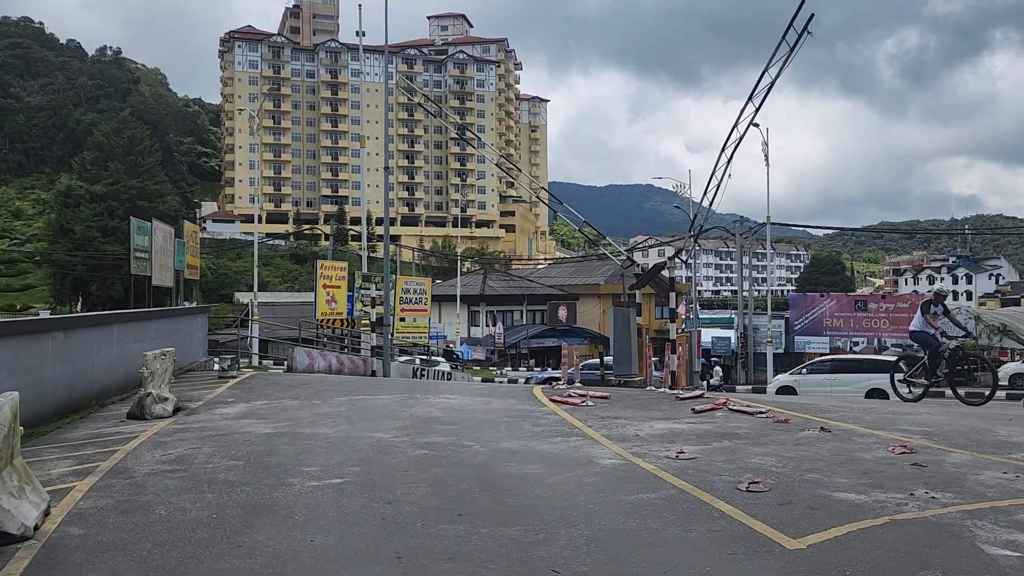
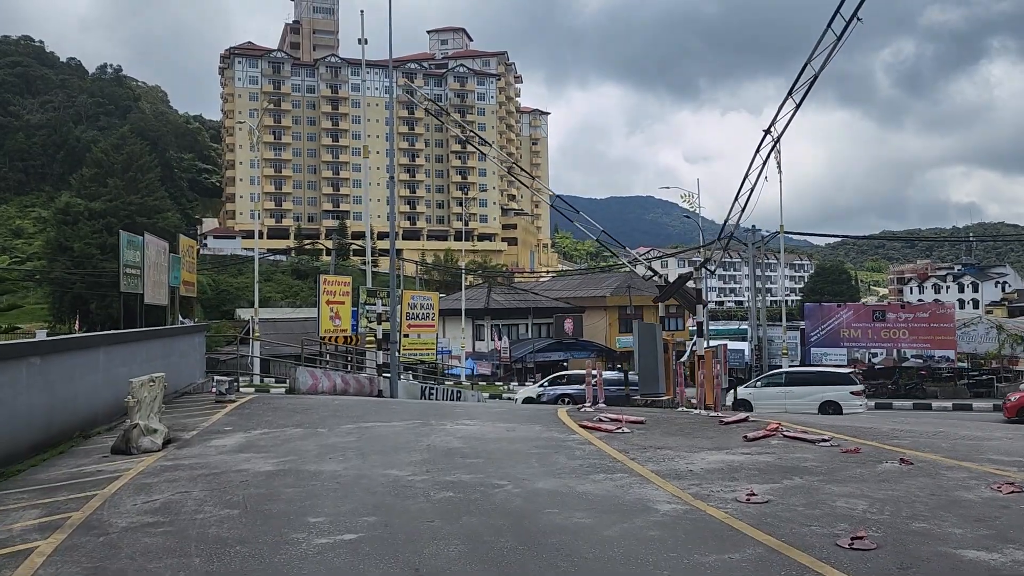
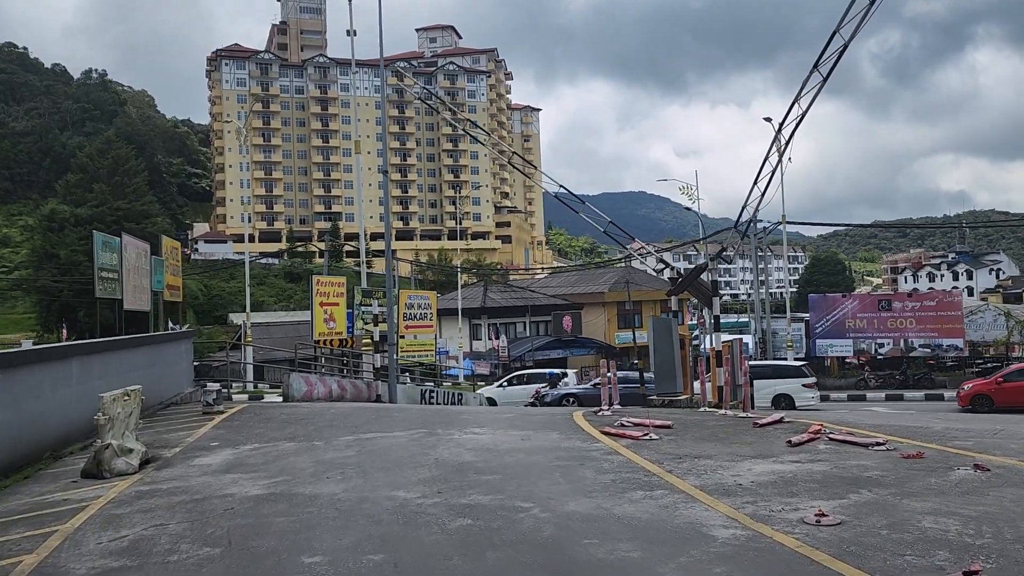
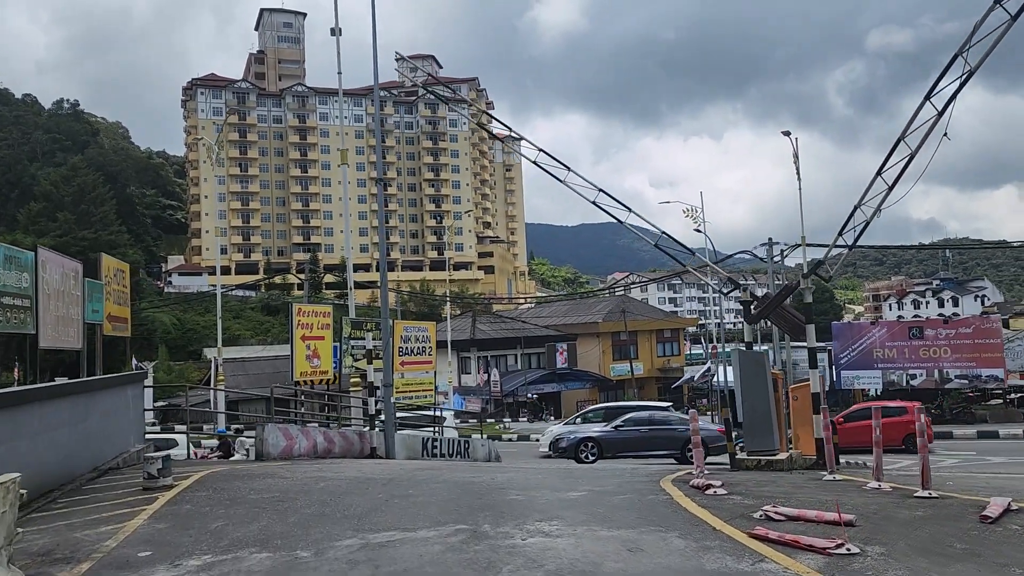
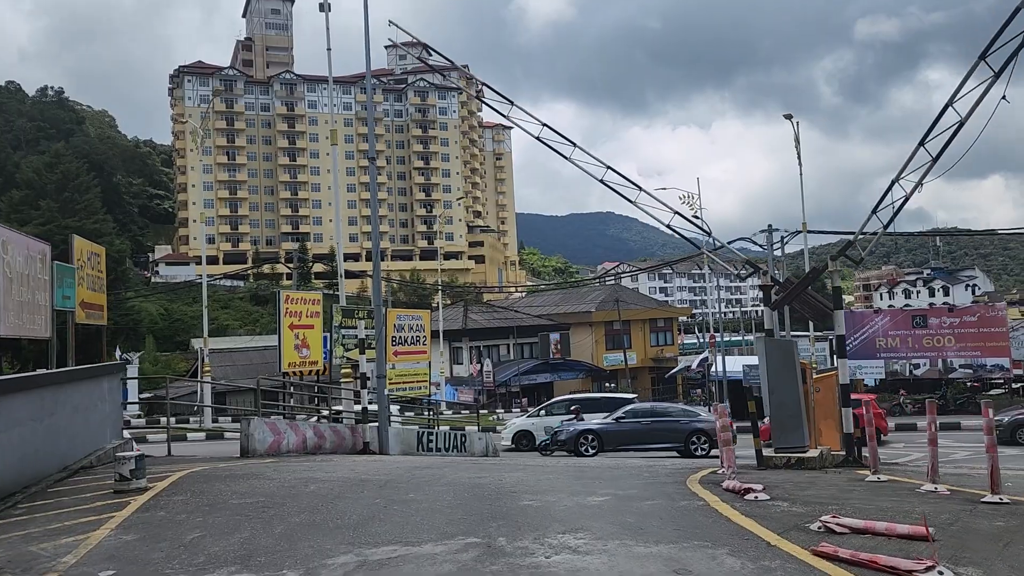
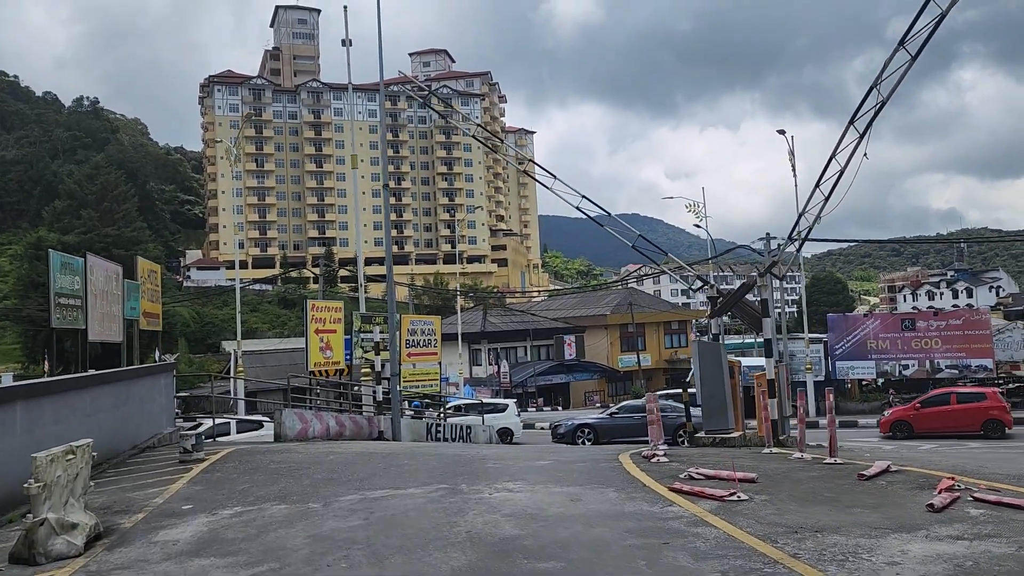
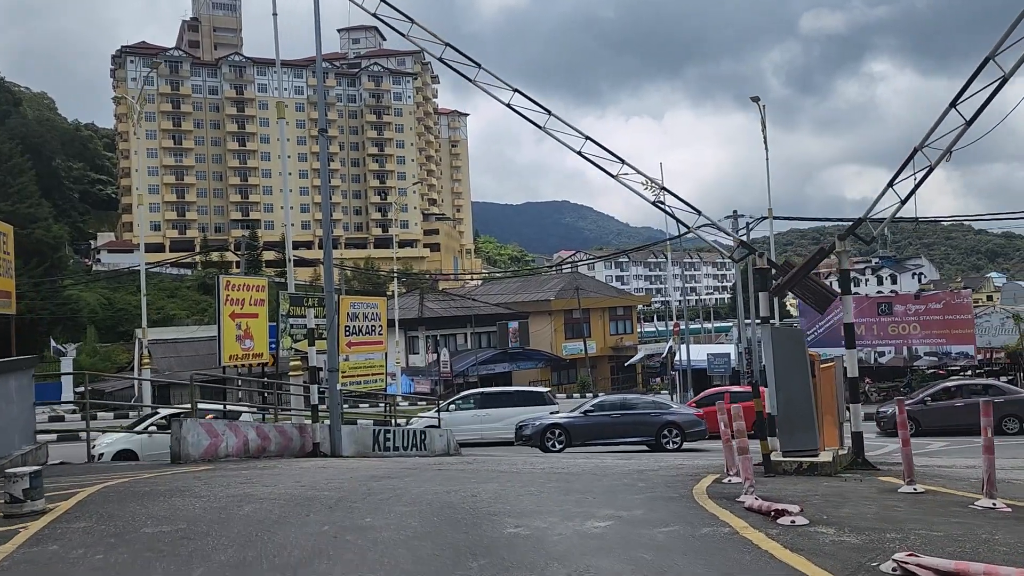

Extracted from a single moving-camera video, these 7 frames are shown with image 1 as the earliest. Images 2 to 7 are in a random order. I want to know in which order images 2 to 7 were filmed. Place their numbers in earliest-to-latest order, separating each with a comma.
2, 3, 6, 4, 5, 7
